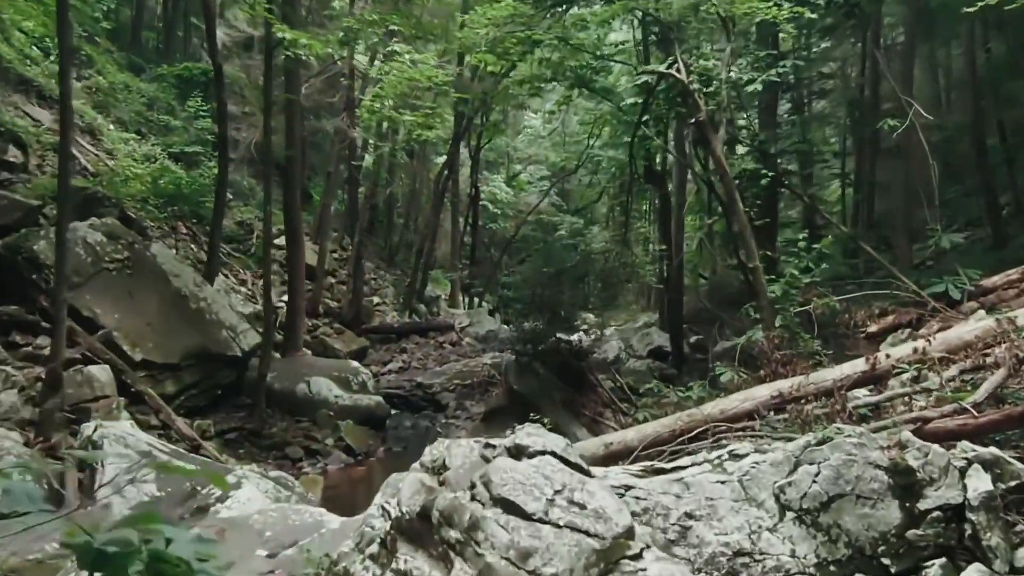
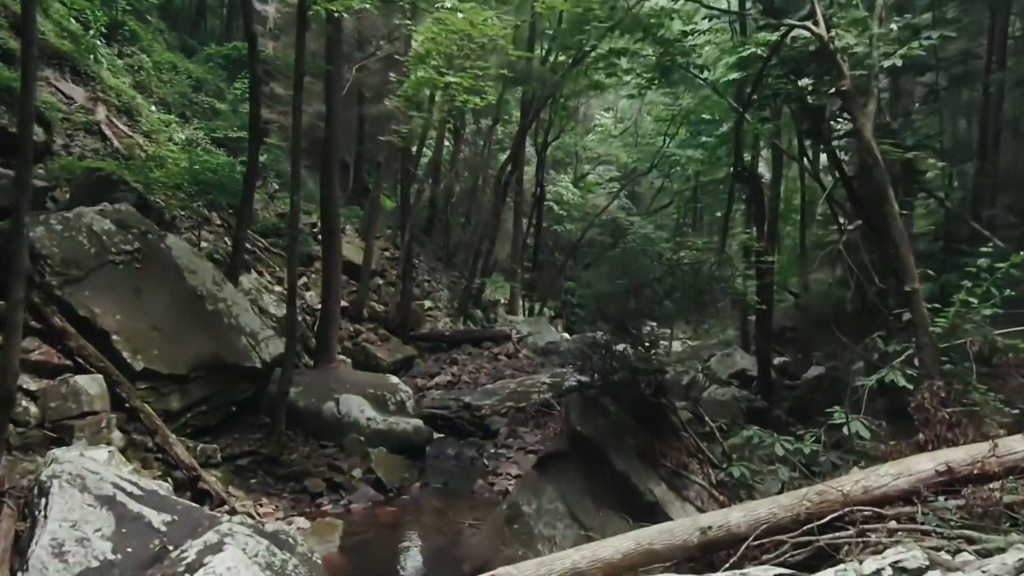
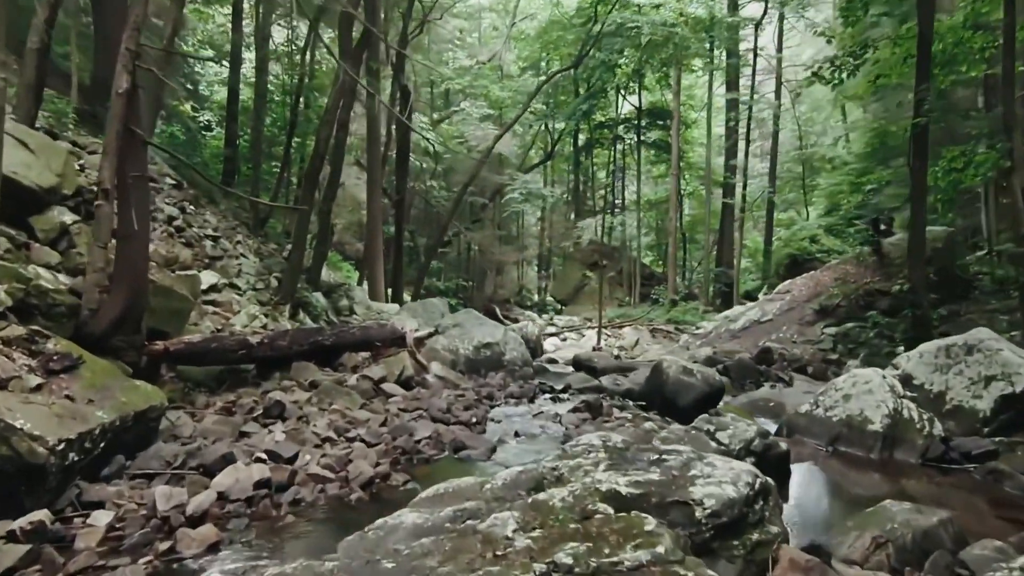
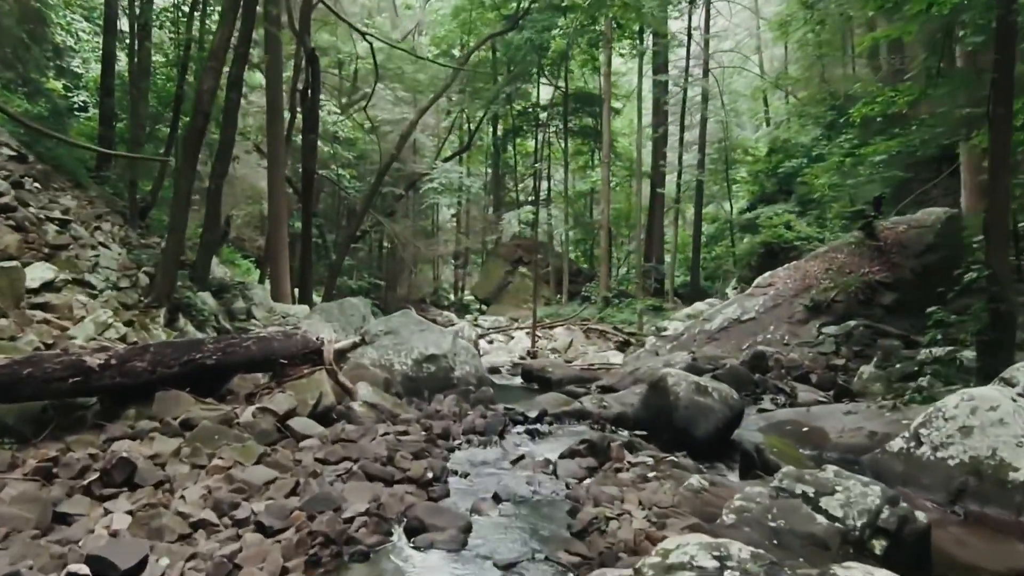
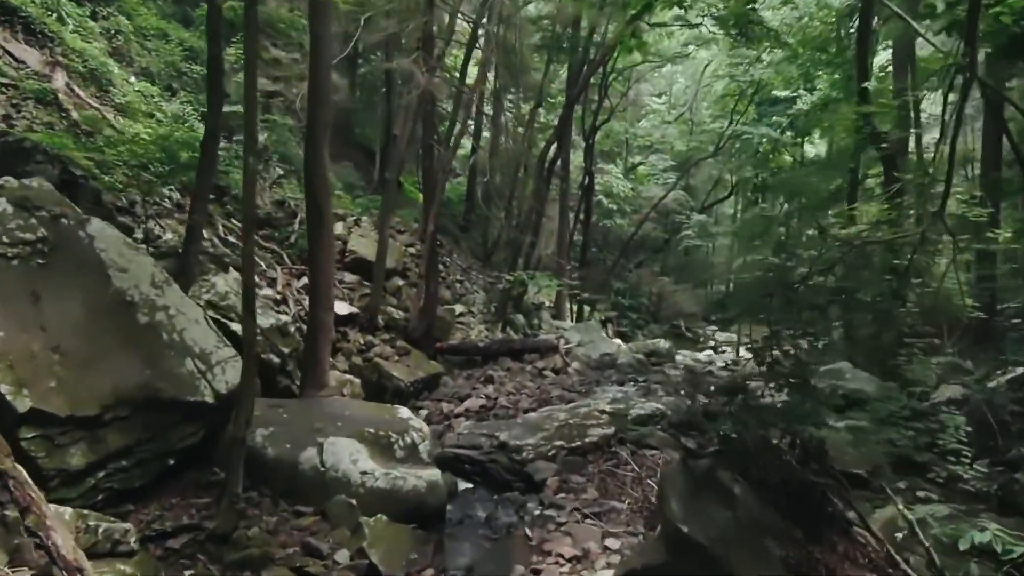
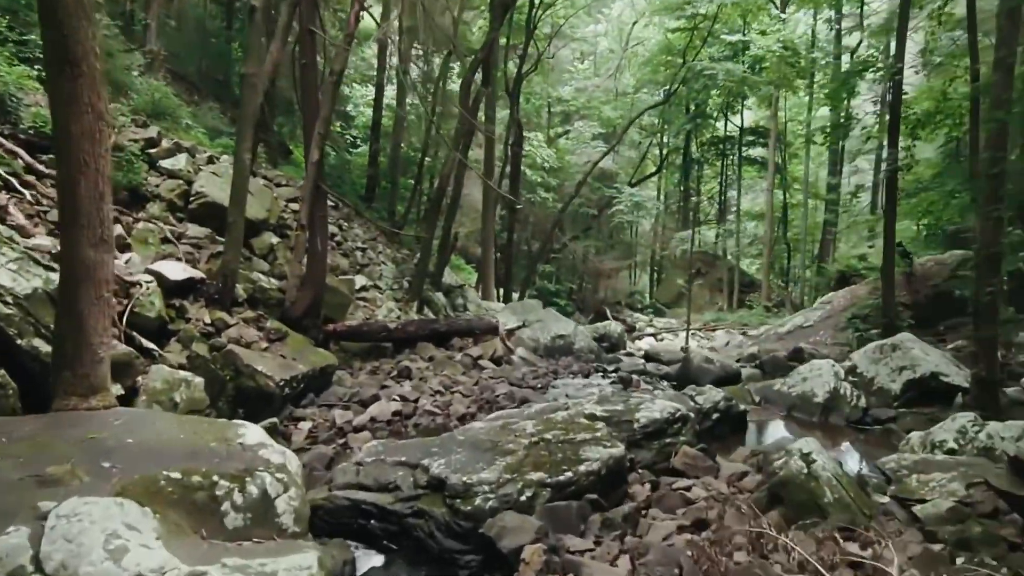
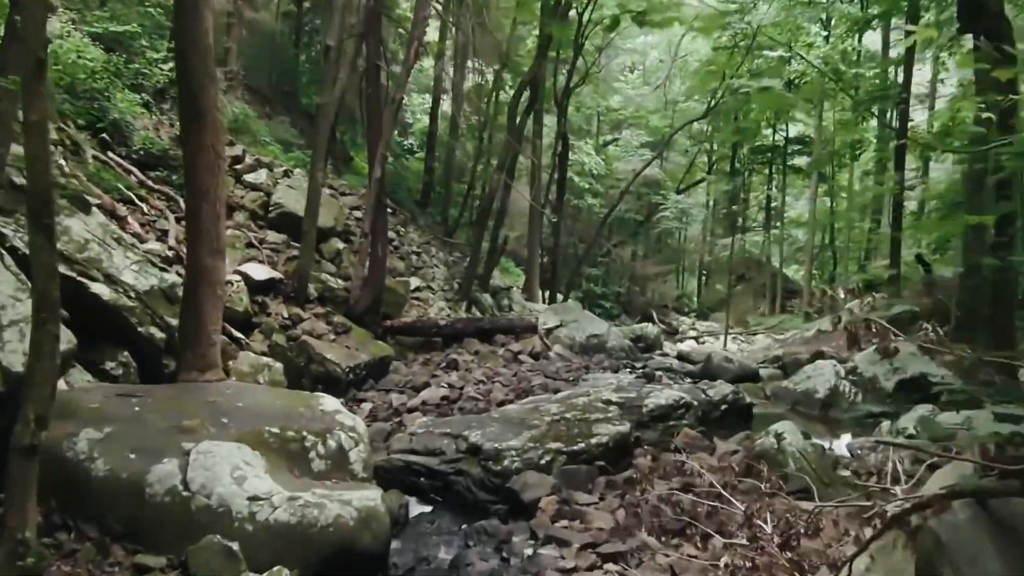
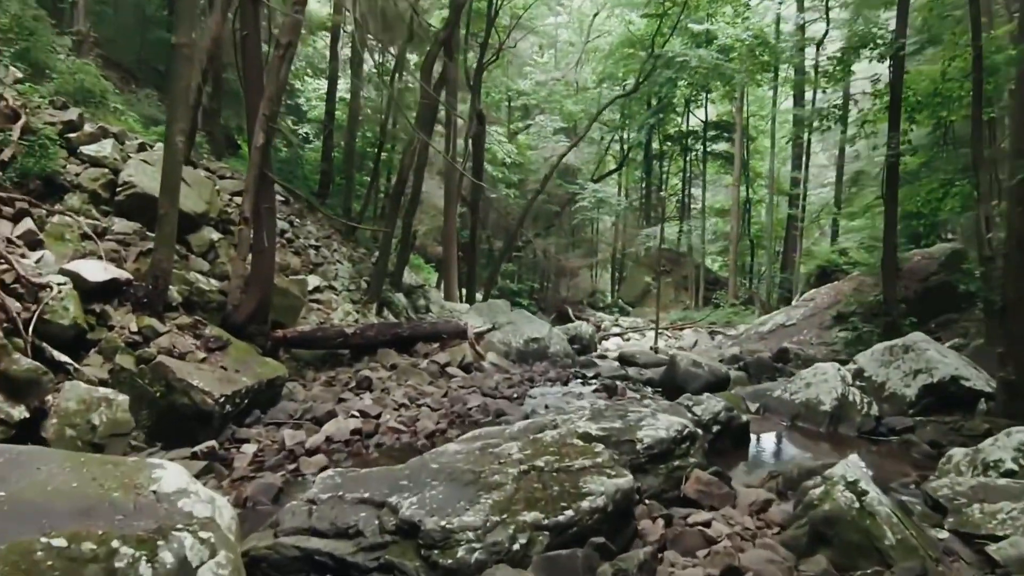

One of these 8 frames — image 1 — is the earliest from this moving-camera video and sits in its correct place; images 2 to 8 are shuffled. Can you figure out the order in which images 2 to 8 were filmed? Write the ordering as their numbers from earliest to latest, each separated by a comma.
2, 5, 7, 6, 8, 3, 4
